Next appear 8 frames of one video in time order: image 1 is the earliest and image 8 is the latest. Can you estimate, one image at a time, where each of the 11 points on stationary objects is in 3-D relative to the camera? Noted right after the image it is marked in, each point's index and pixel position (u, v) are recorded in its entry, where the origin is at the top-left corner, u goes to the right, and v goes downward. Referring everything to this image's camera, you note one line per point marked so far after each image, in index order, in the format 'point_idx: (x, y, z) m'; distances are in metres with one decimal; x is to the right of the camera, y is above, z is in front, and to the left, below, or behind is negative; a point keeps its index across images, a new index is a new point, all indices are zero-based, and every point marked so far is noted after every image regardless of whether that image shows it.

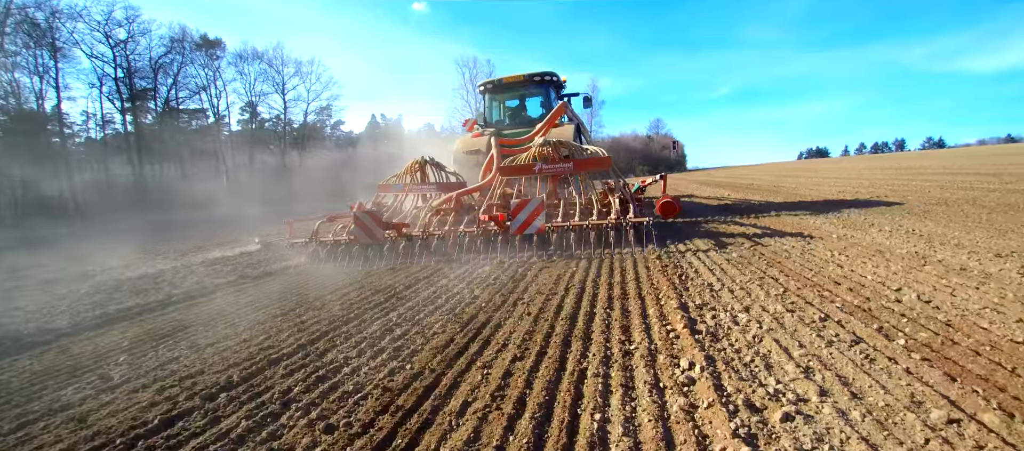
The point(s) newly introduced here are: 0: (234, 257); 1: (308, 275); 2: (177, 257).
0: (-4.9, -0.6, +8.1) m
1: (-2.7, -0.7, +5.8) m
2: (-6.7, -0.6, +9.1) m
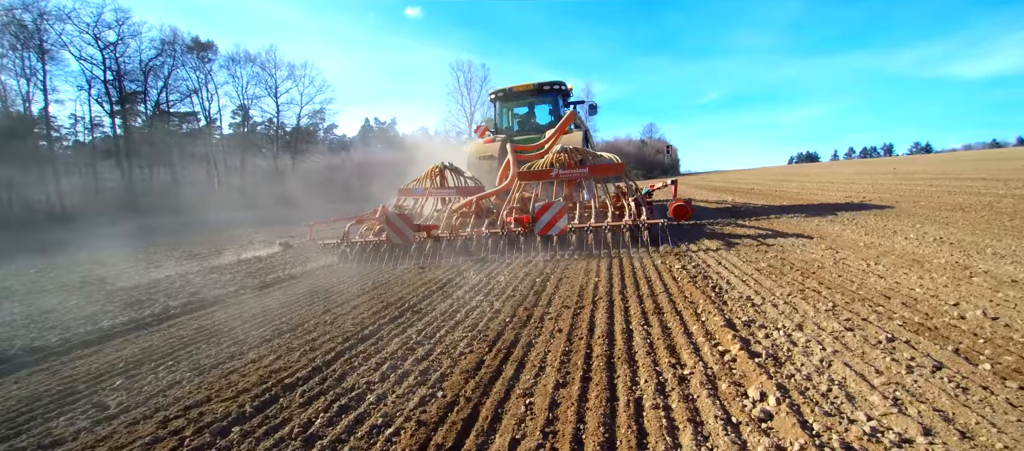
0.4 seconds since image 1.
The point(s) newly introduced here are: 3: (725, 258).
0: (-4.8, -0.7, +7.8) m
1: (-2.5, -0.8, +5.6) m
2: (-6.6, -0.7, +8.8) m
3: (+2.5, -0.3, +5.2) m
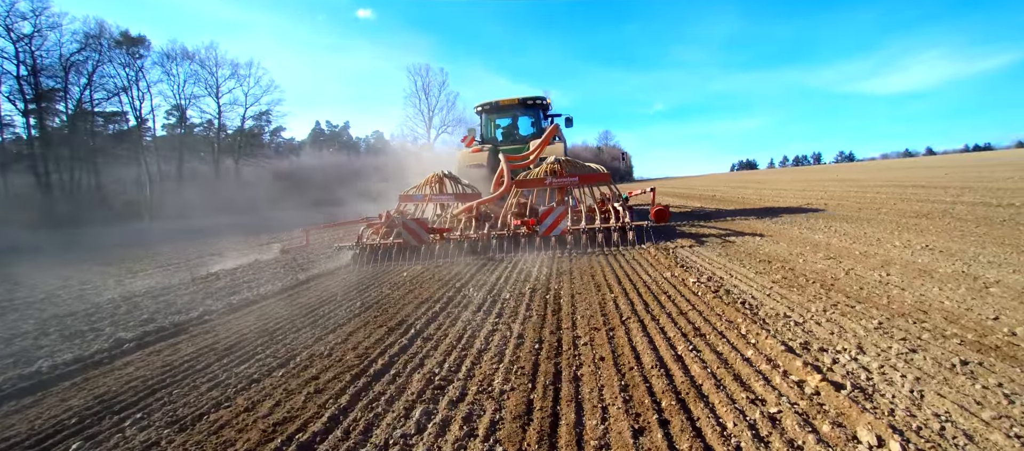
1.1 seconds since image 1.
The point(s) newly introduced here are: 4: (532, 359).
0: (-5.0, -0.9, +7.1) m
1: (-2.5, -0.9, +5.0) m
2: (-6.9, -1.0, +7.8) m
3: (+2.5, -0.4, +5.1) m
4: (+0.1, -0.9, +2.9) m
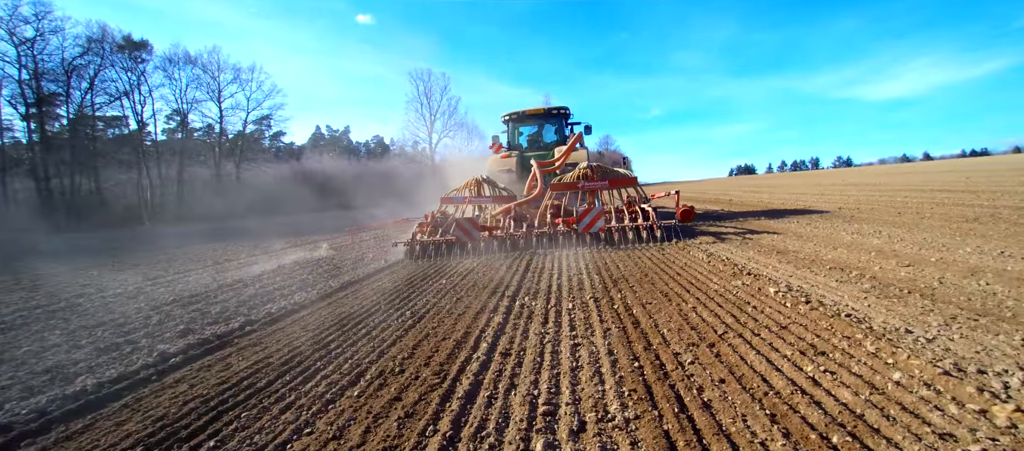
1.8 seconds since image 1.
0: (-4.4, -1.0, +6.8) m
1: (-1.9, -1.0, +4.7) m
2: (-6.3, -1.1, +7.5) m
3: (+3.1, -0.5, +4.8) m
4: (+0.7, -0.9, +2.6) m
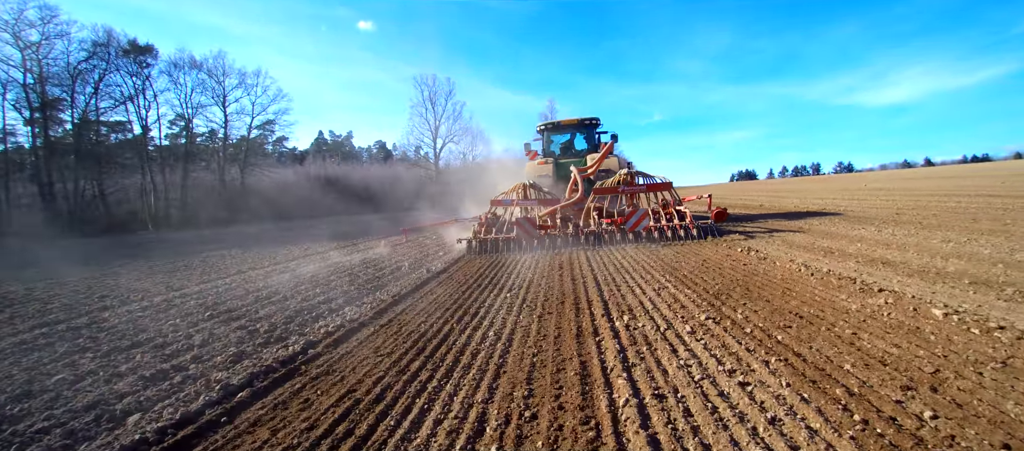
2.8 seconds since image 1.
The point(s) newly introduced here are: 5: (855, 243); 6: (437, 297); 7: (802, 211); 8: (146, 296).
0: (-3.4, -1.1, +6.2) m
1: (-1.0, -1.1, +4.1) m
2: (-5.4, -1.2, +6.9) m
3: (+4.0, -0.6, +4.2) m
4: (+1.7, -1.0, +2.0) m
5: (+5.6, -0.3, +7.2) m
6: (-1.0, -1.0, +6.0) m
7: (+10.9, +0.5, +16.6) m
8: (-6.3, -1.2, +7.7) m
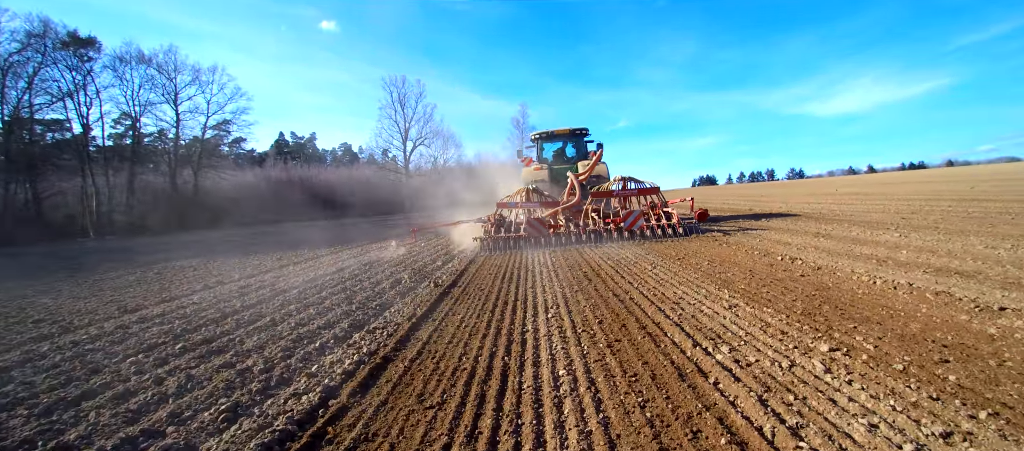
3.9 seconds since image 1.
0: (-3.0, -1.2, +5.1) m
1: (-0.4, -1.2, +3.3) m
2: (-5.0, -1.3, +5.7) m
3: (+4.6, -0.6, +3.7) m
4: (+2.4, -1.0, +1.3) m
5: (+5.9, -0.4, +6.9) m
6: (-0.6, -1.1, +5.1) m
7: (+10.5, +0.4, +16.6) m
8: (-6.0, -1.4, +6.4) m
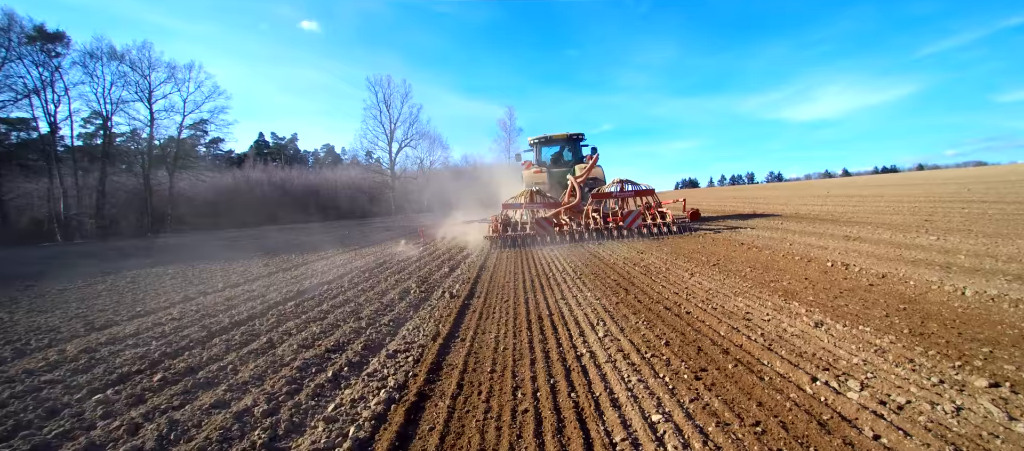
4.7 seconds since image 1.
0: (-2.6, -1.3, +4.3) m
1: (+0.1, -1.2, +2.5) m
2: (-4.6, -1.4, +4.8) m
3: (+5.0, -0.7, +3.2) m
4: (+2.9, -1.1, +0.7) m
5: (+6.3, -0.4, +6.4) m
6: (-0.2, -1.1, +4.3) m
7: (+10.5, +0.3, +16.3) m
8: (-5.6, -1.4, +5.4) m
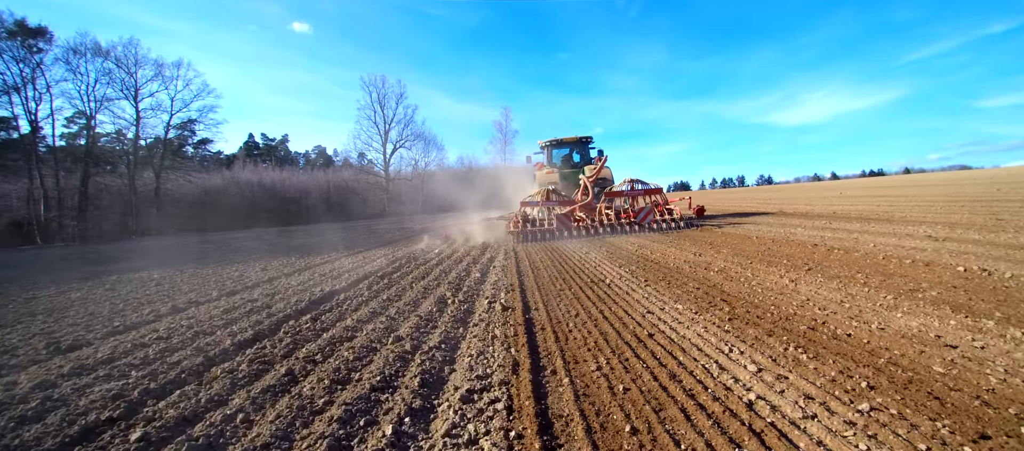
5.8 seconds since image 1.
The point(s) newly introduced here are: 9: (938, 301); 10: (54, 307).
0: (-1.8, -1.2, +3.1) m
1: (+0.9, -1.2, +1.4) m
2: (-3.8, -1.3, +3.6) m
3: (+5.9, -0.6, +2.2) m
4: (+3.8, -1.0, -0.3) m
5: (+7.1, -0.4, +5.4) m
6: (+0.6, -1.1, +3.2) m
7: (+11.1, +0.3, +15.4) m
8: (-4.8, -1.4, +4.2) m
9: (+3.9, -0.7, +4.1) m
10: (-7.6, -1.4, +7.4) m
